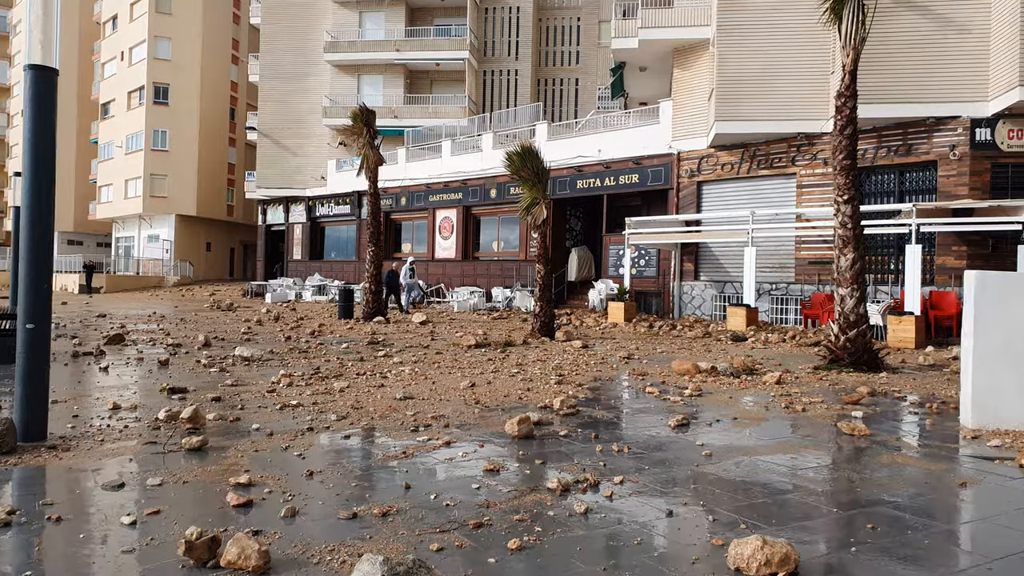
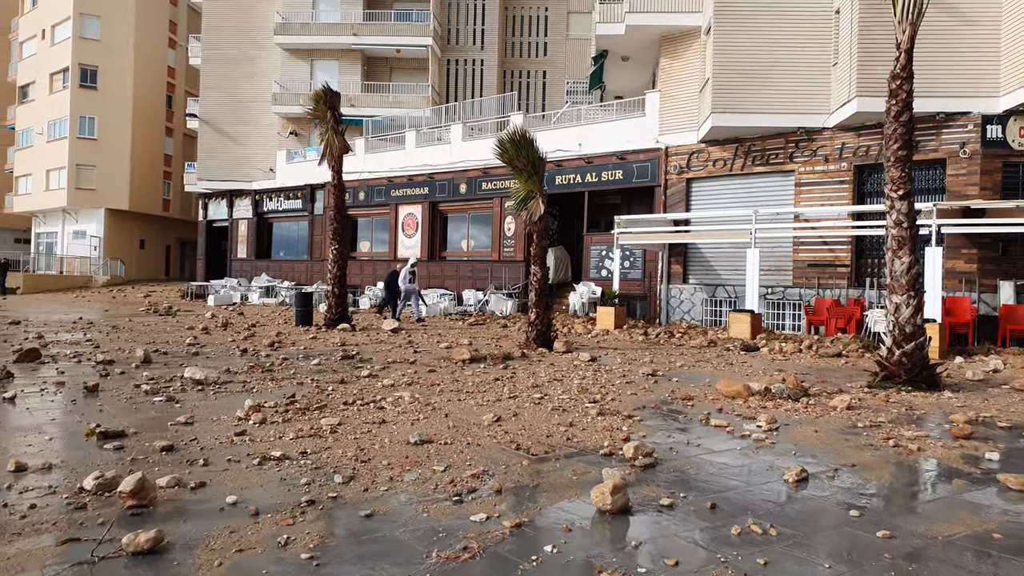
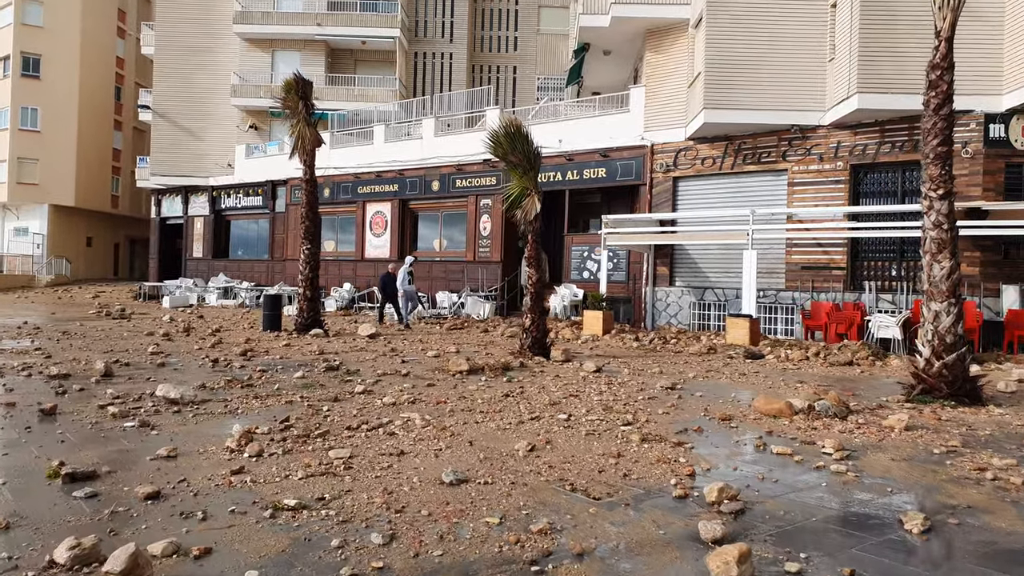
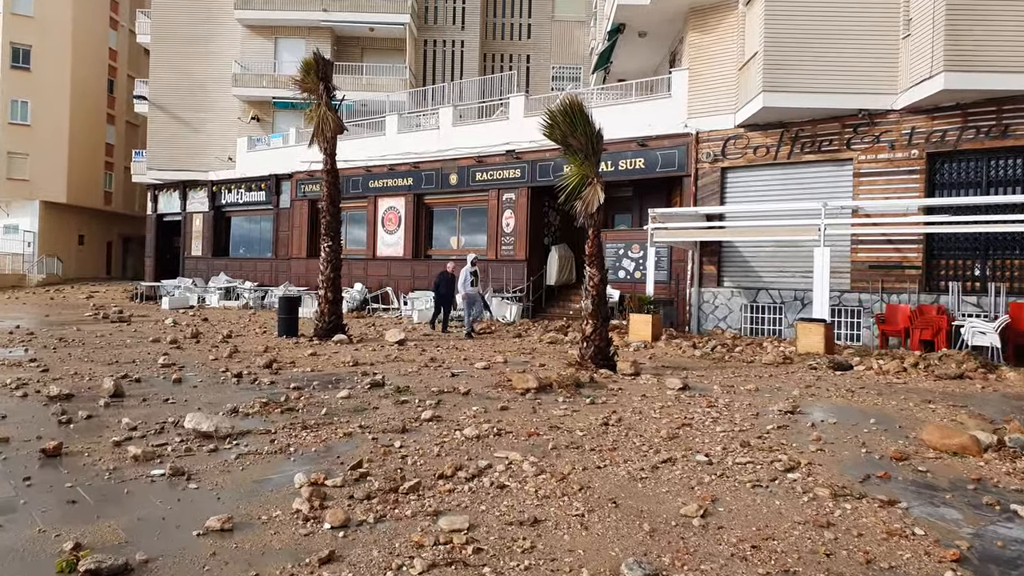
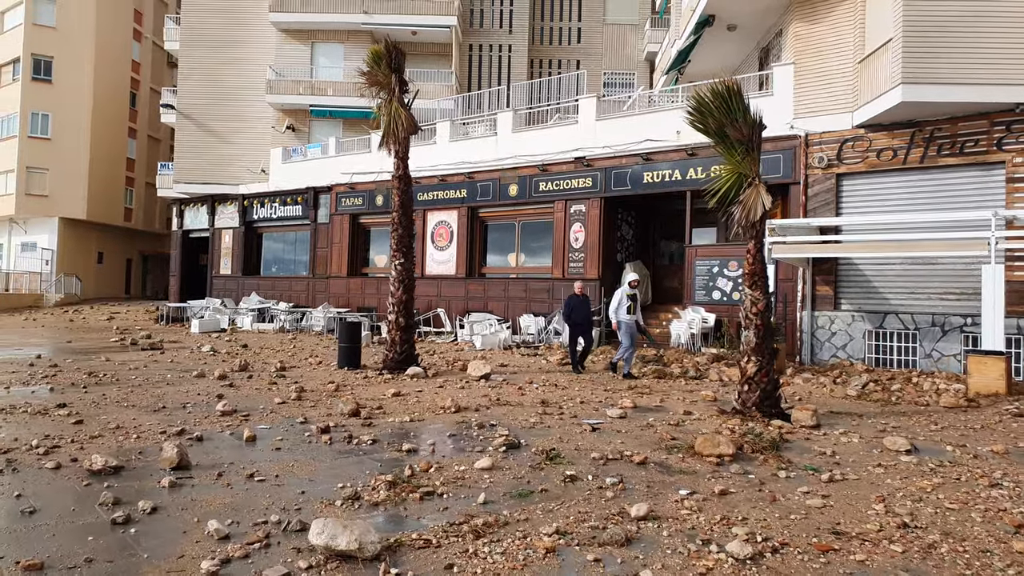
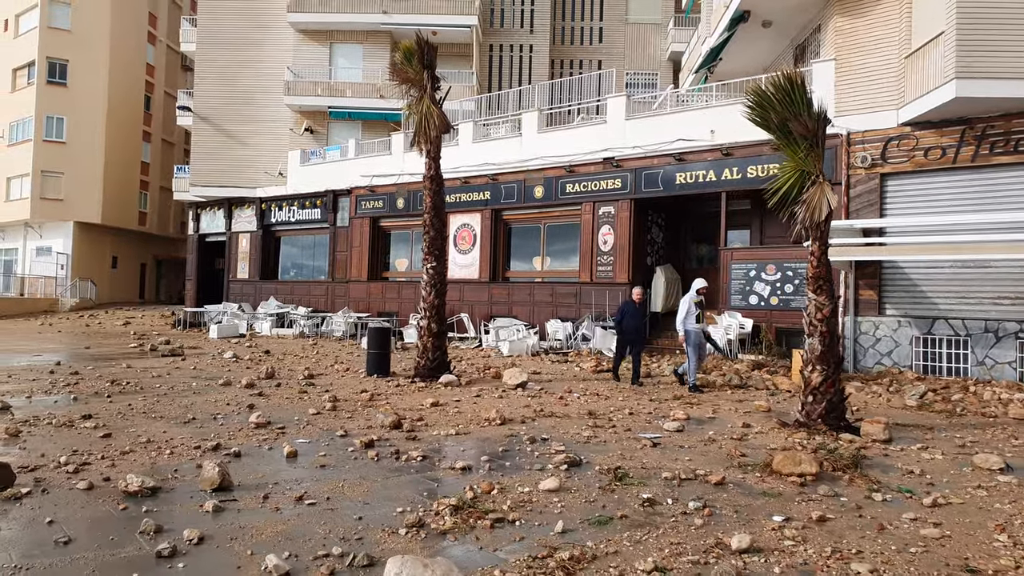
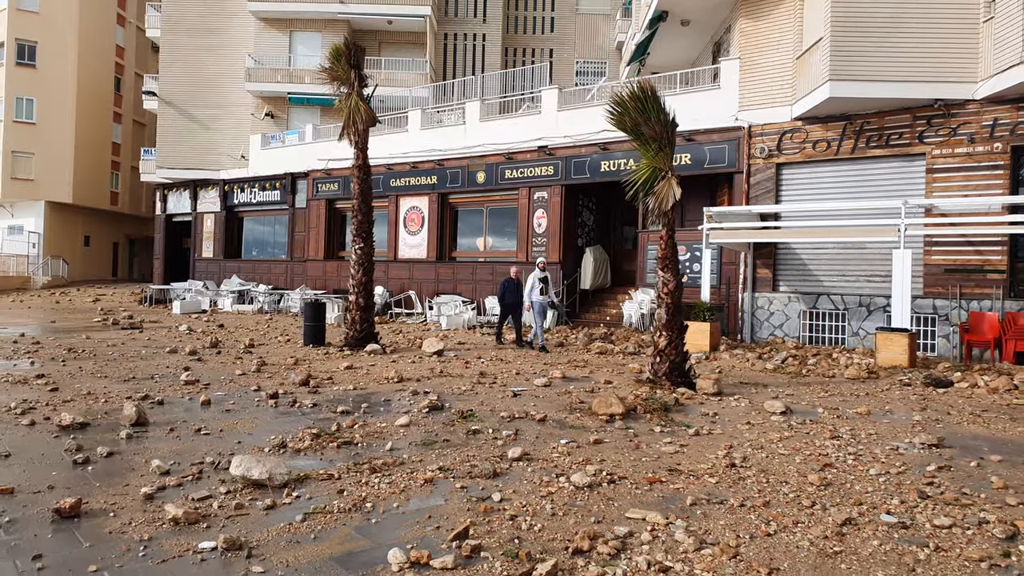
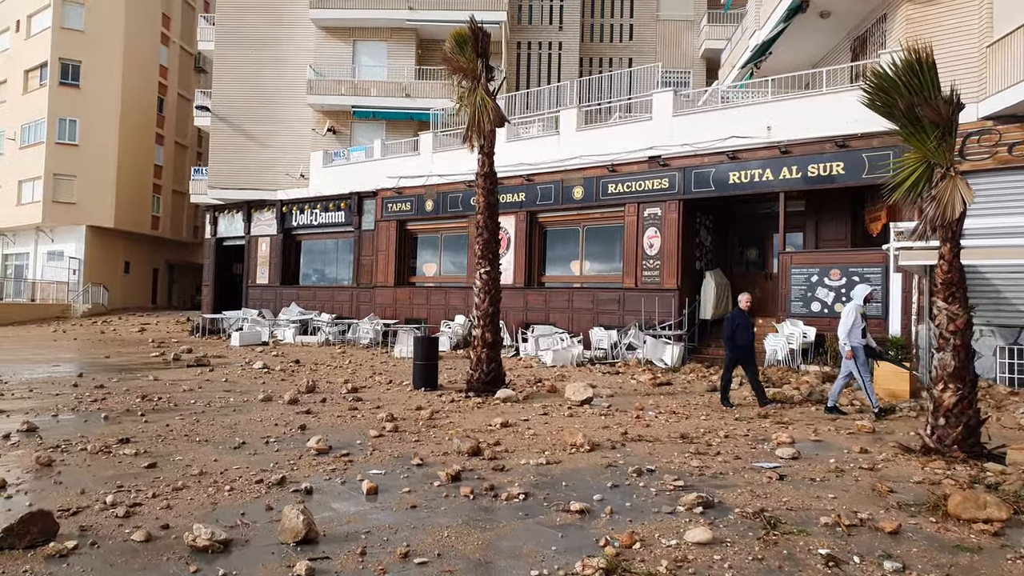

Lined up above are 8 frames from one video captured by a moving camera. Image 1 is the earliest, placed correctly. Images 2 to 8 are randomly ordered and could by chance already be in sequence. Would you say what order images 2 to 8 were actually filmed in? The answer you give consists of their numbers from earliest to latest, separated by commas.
2, 3, 4, 7, 5, 6, 8
